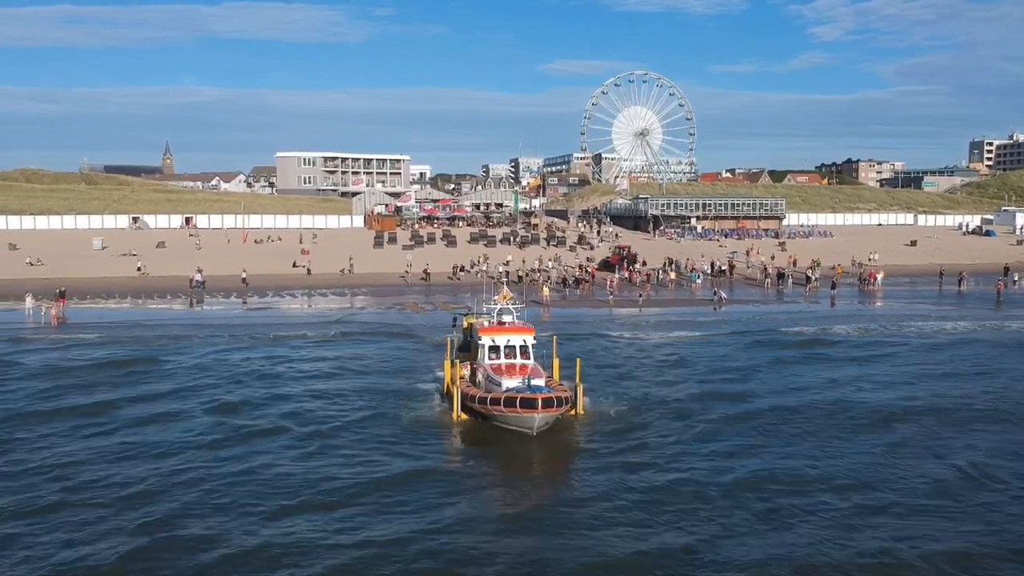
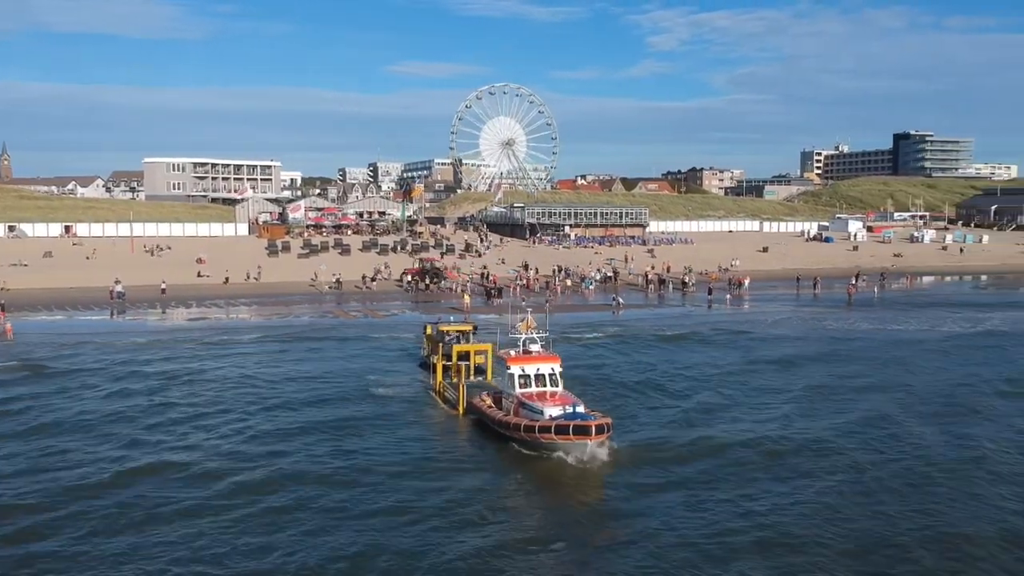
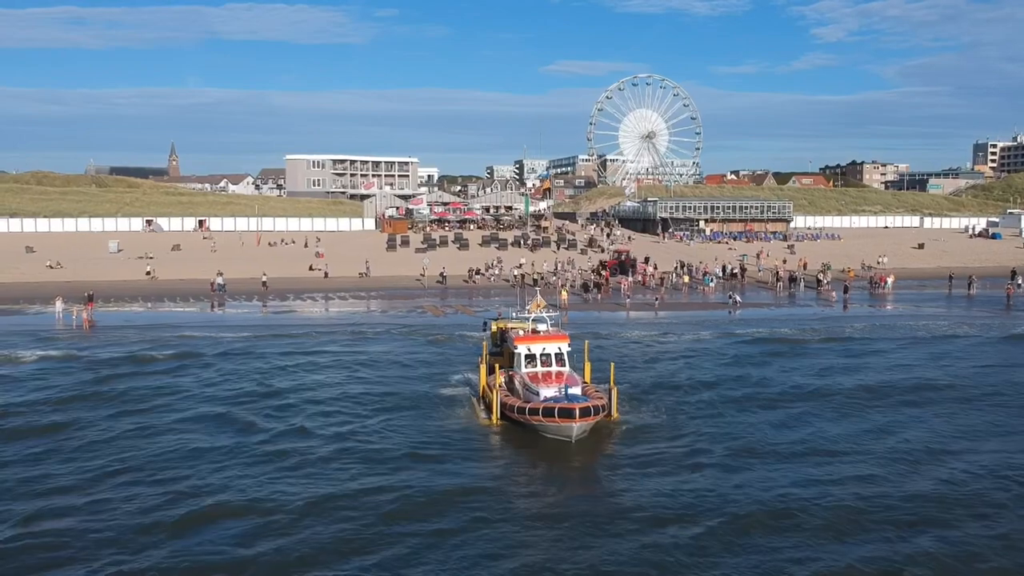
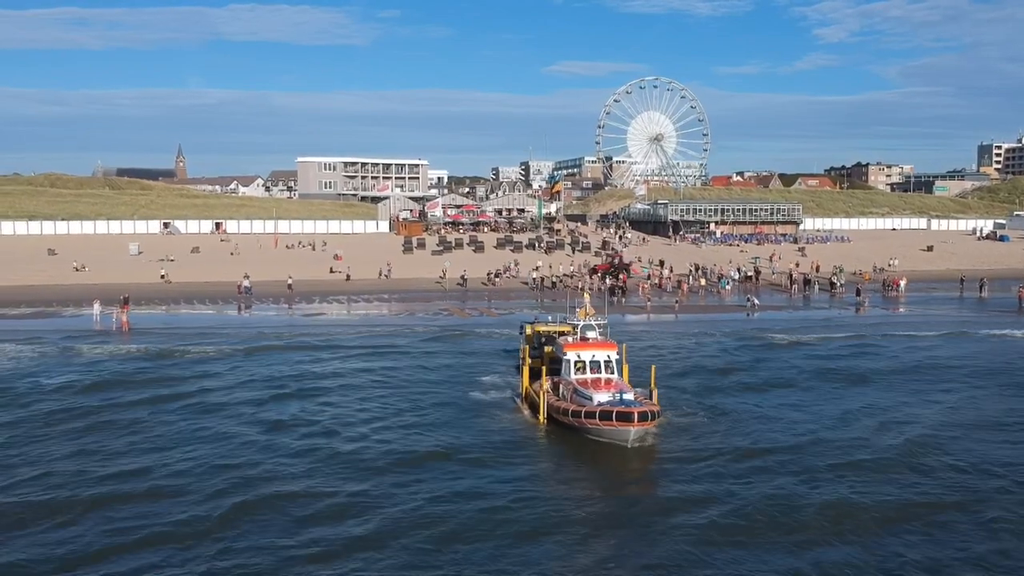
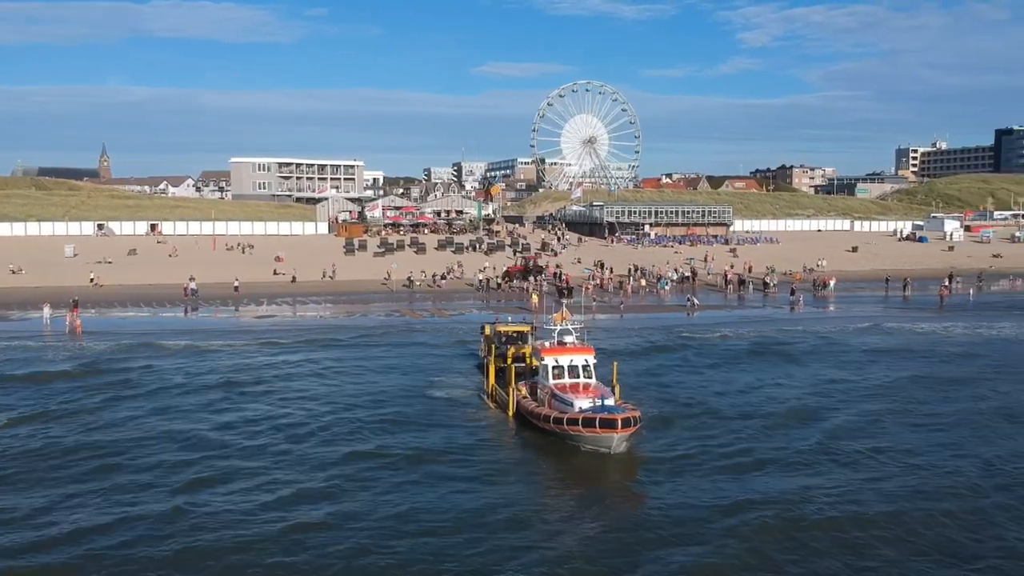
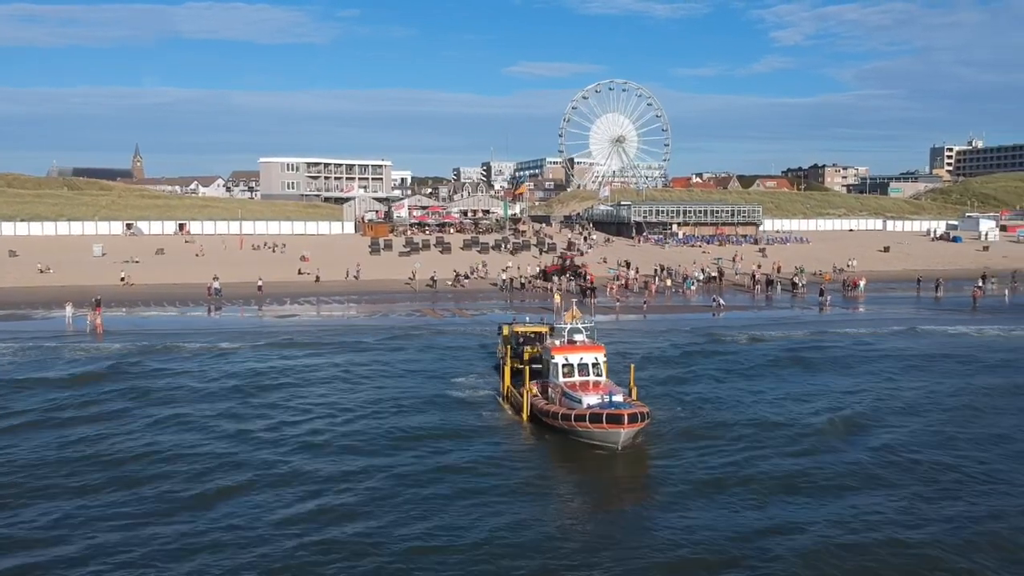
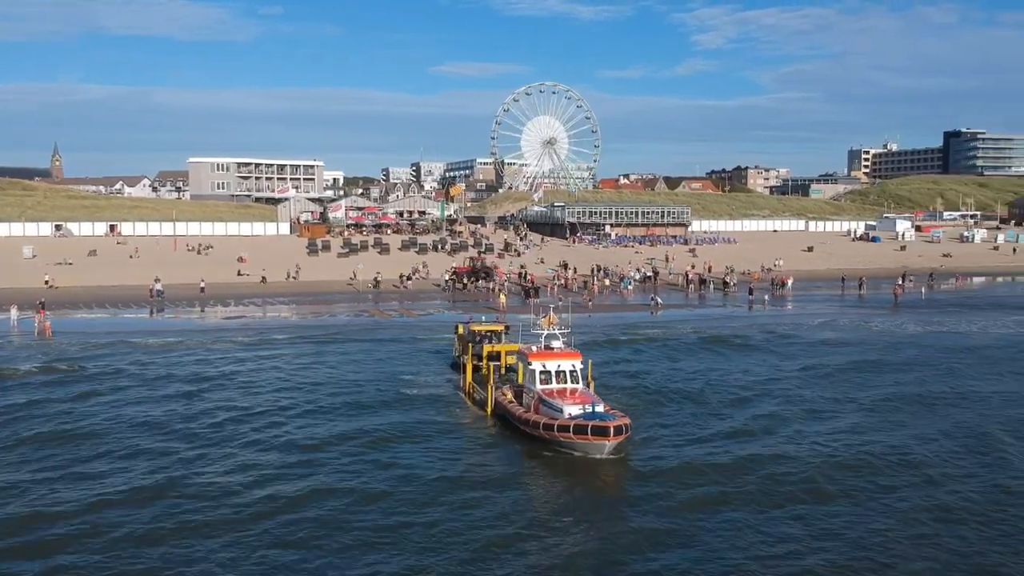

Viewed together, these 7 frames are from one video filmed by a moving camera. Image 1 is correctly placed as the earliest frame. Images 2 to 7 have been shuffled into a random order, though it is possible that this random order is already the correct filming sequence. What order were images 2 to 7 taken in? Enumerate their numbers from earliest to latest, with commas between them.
3, 4, 6, 5, 7, 2
